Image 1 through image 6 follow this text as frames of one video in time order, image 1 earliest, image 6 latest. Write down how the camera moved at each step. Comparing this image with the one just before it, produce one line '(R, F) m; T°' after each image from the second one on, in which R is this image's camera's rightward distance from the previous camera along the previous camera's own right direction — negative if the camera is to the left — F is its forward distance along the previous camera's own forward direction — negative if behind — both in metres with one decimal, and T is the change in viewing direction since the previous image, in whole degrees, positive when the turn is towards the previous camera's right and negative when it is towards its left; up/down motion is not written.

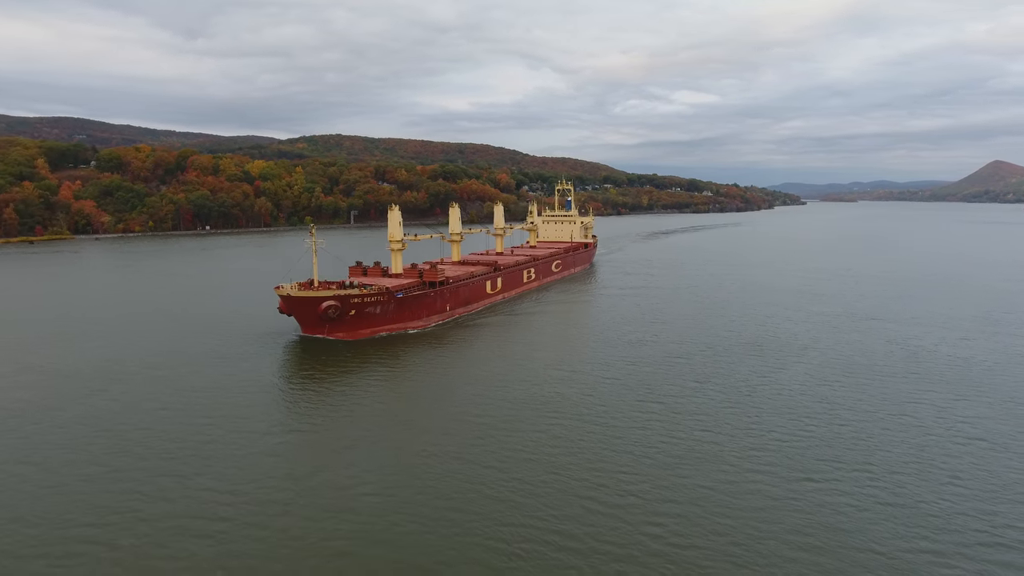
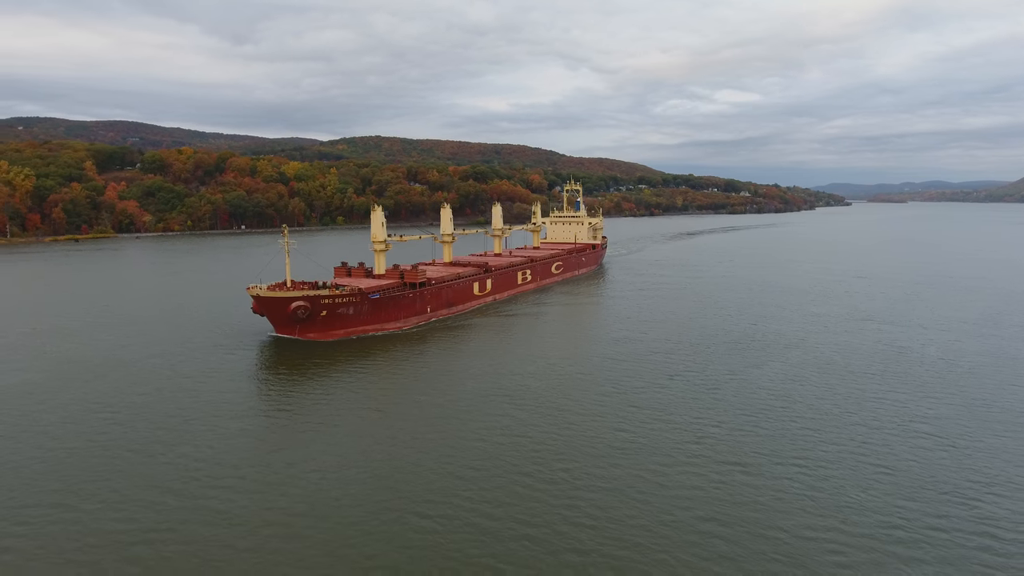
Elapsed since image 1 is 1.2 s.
(+2.0, -1.0) m; -4°
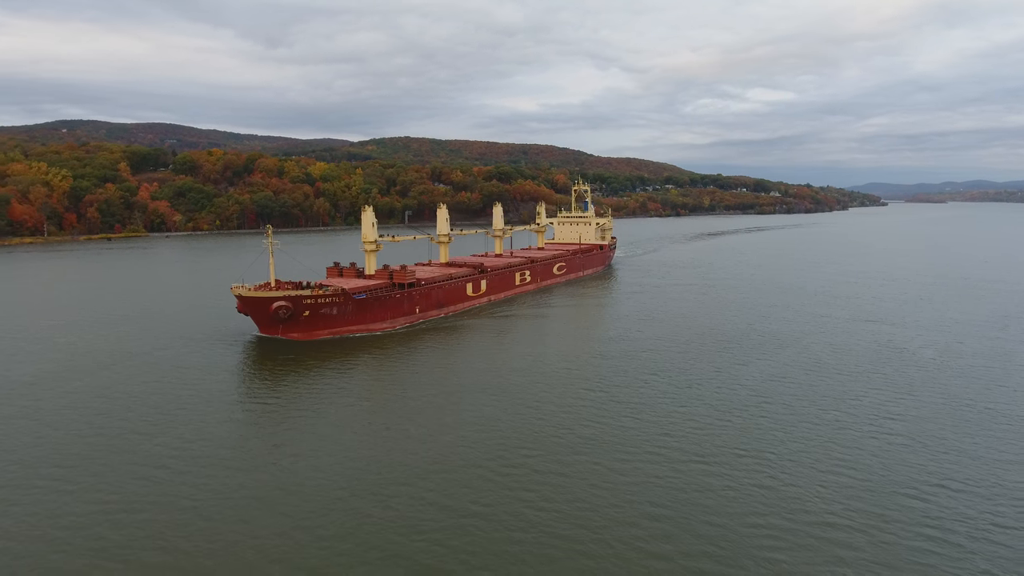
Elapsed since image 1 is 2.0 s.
(+1.4, -0.6) m; -3°
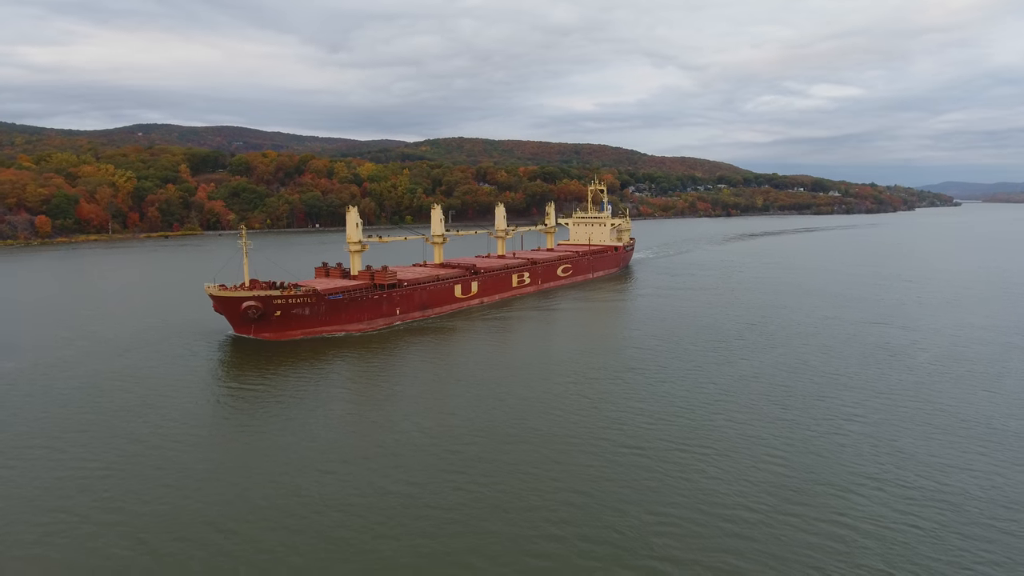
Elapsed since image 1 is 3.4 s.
(+2.6, -0.9) m; -5°
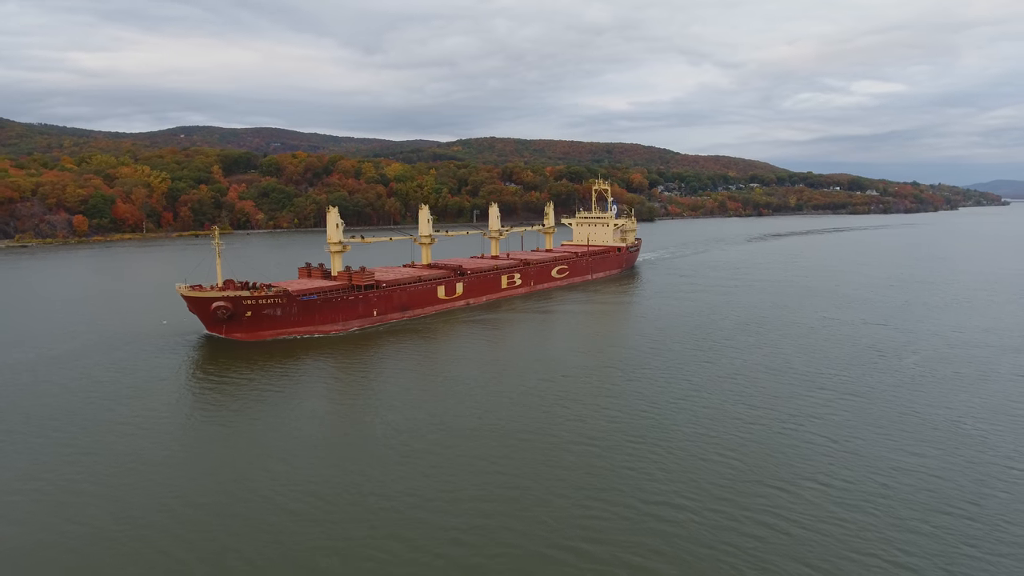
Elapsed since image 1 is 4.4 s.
(+1.9, -0.6) m; -3°
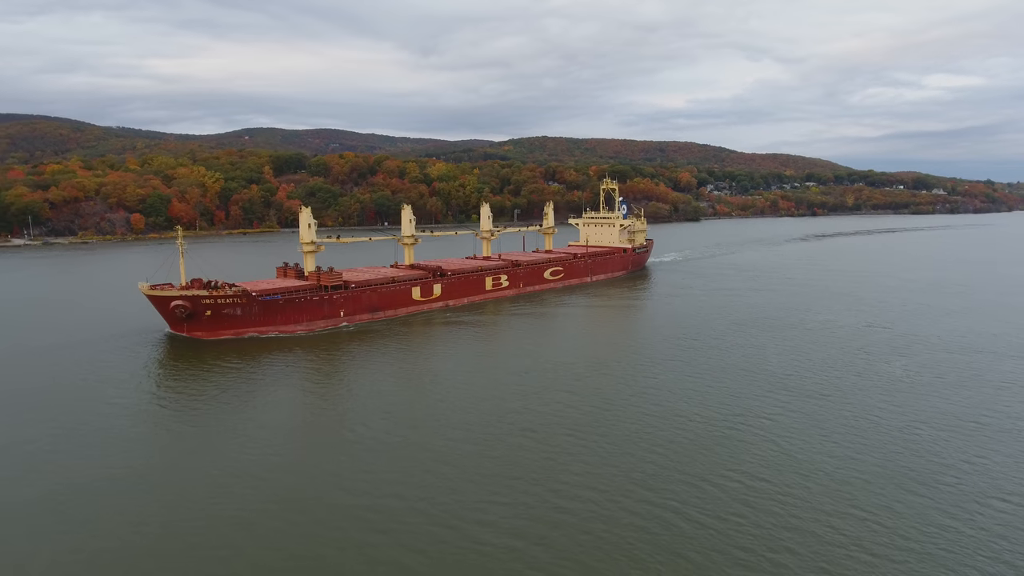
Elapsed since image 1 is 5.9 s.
(+2.9, -0.7) m; -5°
